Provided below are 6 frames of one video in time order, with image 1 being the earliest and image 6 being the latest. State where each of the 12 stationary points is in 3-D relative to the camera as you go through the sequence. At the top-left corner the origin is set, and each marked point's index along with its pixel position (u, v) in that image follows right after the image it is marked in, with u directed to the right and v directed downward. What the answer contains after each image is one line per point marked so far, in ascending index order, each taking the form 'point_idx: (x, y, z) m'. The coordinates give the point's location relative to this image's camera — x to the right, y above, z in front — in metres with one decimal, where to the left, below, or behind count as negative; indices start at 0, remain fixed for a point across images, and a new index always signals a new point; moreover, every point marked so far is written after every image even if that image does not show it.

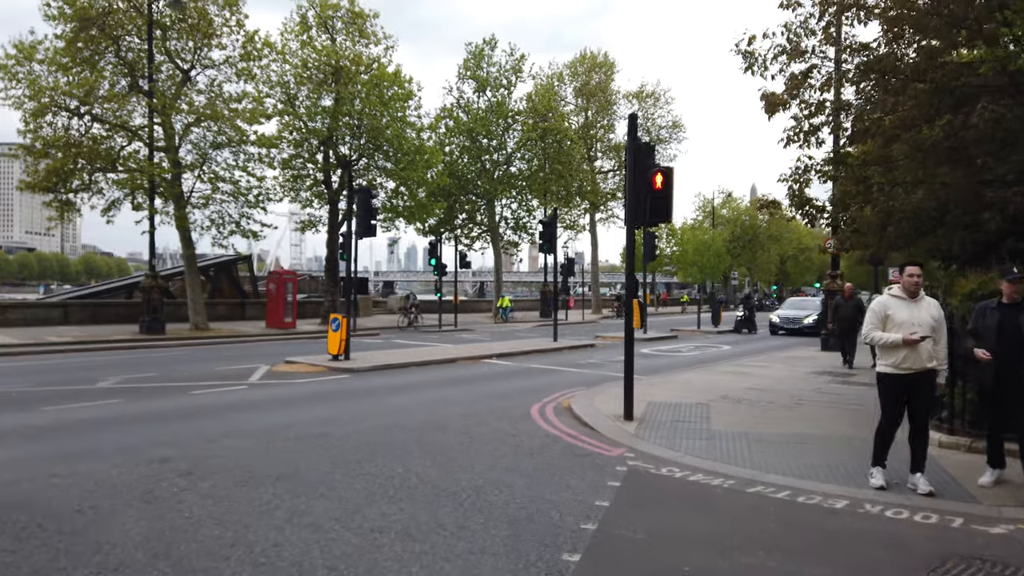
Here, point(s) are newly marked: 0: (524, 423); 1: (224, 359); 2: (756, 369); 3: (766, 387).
0: (+0.1, -1.7, +9.3) m
1: (-6.2, -1.5, +15.8) m
2: (+5.3, -1.8, +15.9) m
3: (+4.3, -1.7, +12.5) m
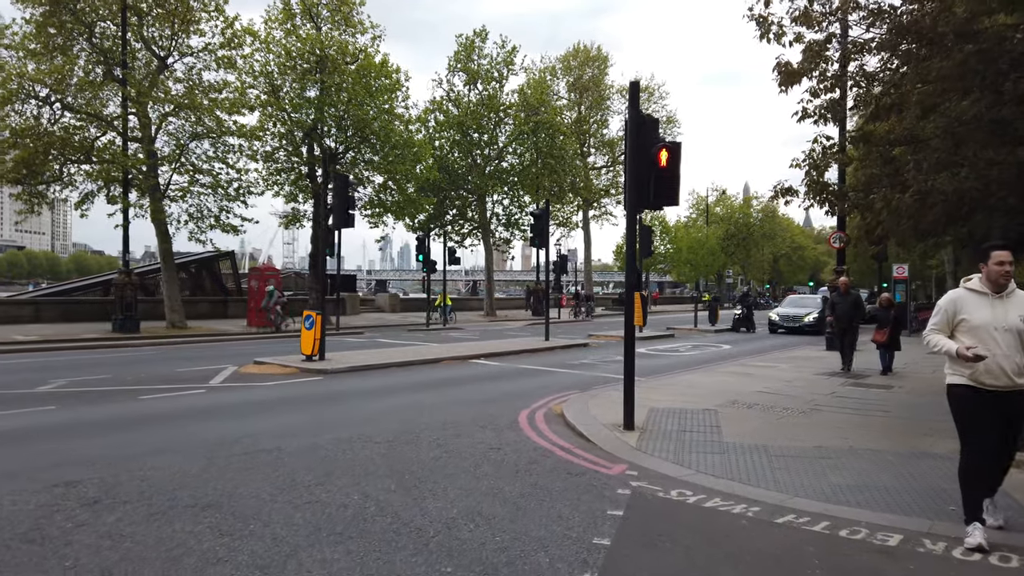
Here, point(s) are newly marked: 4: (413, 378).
0: (0.0, -1.6, +8.2) m
1: (-6.4, -1.4, +14.6) m
2: (+5.0, -1.7, +14.9) m
3: (+4.1, -1.6, +11.4) m
4: (-1.8, -1.6, +13.4) m
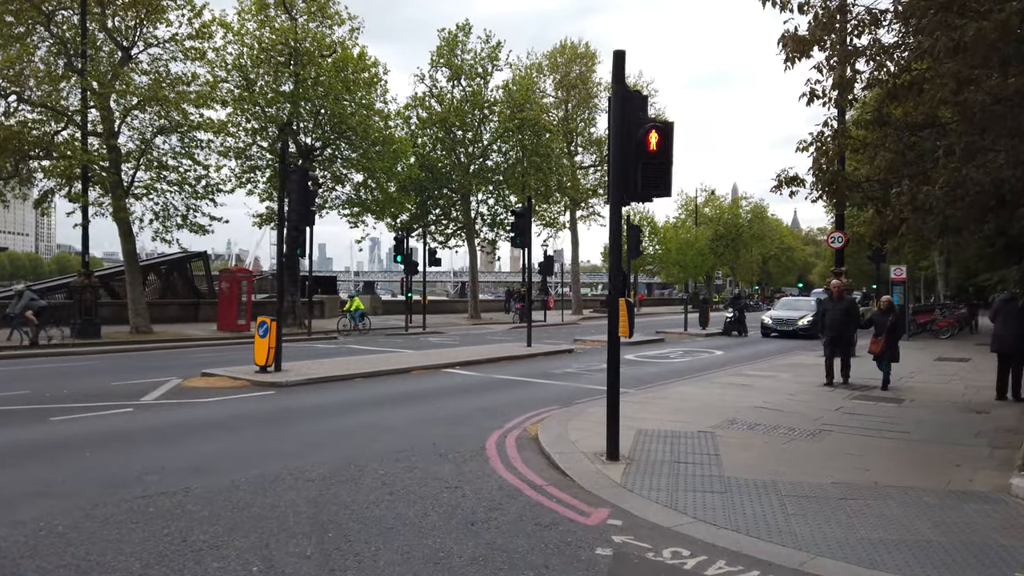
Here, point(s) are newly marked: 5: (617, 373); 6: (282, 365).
0: (-0.4, -1.7, +6.9) m
1: (-6.8, -1.5, +13.3) m
2: (+4.6, -1.7, +13.7) m
3: (+3.7, -1.7, +10.2) m
4: (-2.2, -1.7, +12.2) m
5: (+1.0, -0.8, +7.0) m
6: (-4.0, -1.3, +12.7) m
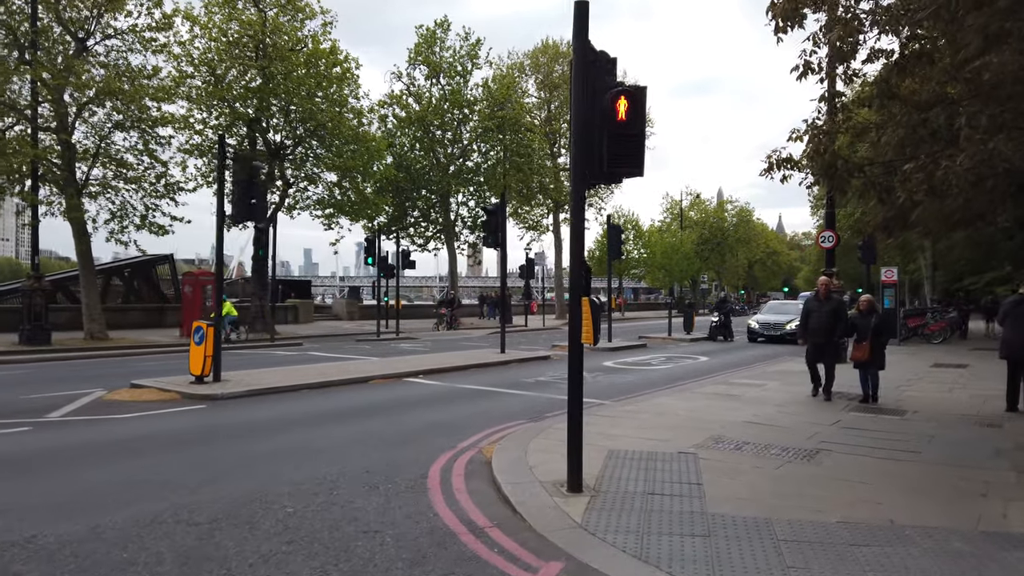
0: (-0.8, -1.6, +5.8) m
1: (-7.4, -1.5, +12.0) m
2: (+4.0, -1.7, +12.6) m
3: (+3.2, -1.7, +9.1) m
4: (-2.8, -1.7, +11.0) m
5: (+0.5, -0.8, +5.8) m
6: (-4.5, -1.3, +11.5) m
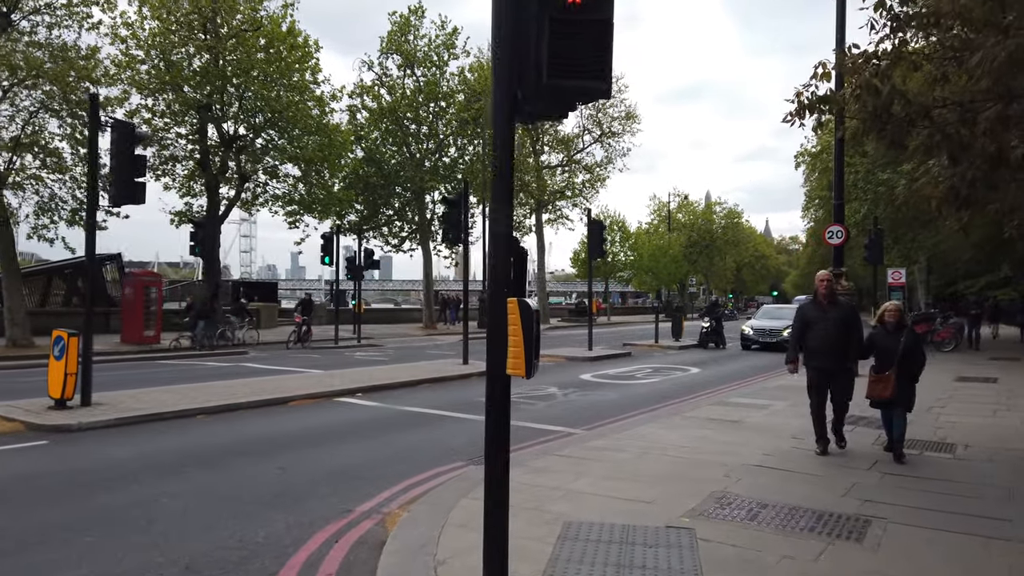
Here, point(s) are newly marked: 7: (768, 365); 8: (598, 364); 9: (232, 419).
0: (-1.4, -1.6, +3.4) m
1: (-8.1, -1.5, +9.6) m
2: (+3.3, -1.8, +10.4) m
3: (+2.6, -1.7, +6.9) m
4: (-3.4, -1.7, +8.6) m
5: (0.0, -0.7, +3.5) m
6: (-5.2, -1.3, +9.1) m
7: (+6.3, -1.9, +18.2) m
8: (+2.0, -1.8, +17.6) m
9: (-3.6, -1.7, +9.5) m
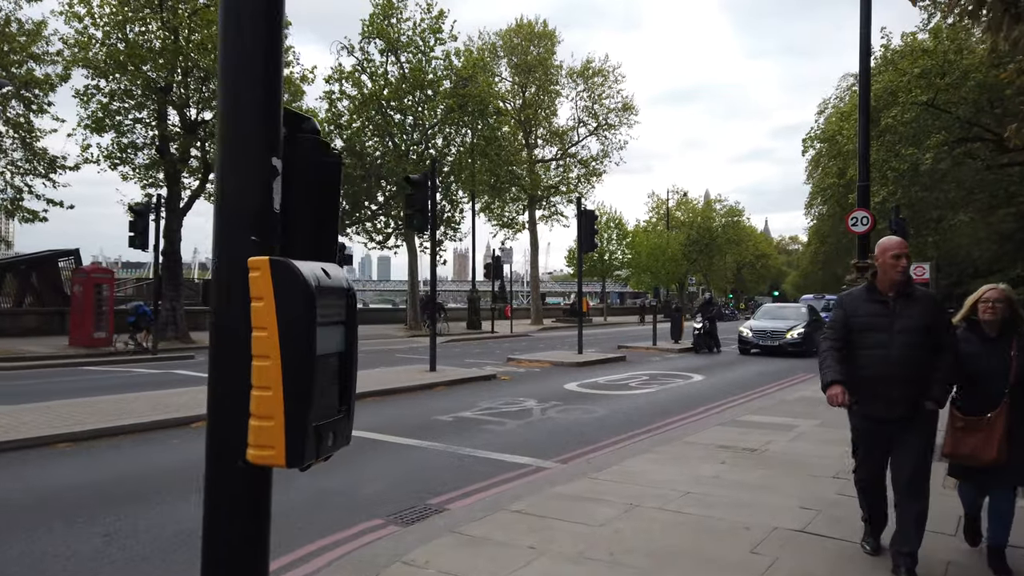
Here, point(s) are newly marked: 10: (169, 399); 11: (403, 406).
0: (-1.8, -1.5, +1.3) m
1: (-8.5, -1.4, +7.4) m
2: (+2.9, -1.7, +8.3) m
3: (+2.1, -1.6, +4.7) m
4: (-3.9, -1.6, +6.5) m
5: (-0.5, -0.6, +1.4) m
6: (-5.7, -1.3, +7.0) m
7: (+5.9, -1.8, +16.1) m
8: (+1.6, -1.7, +15.5) m
9: (-4.1, -1.6, +7.4) m
10: (-4.7, -1.5, +9.9) m
11: (-1.5, -1.7, +10.3) m
